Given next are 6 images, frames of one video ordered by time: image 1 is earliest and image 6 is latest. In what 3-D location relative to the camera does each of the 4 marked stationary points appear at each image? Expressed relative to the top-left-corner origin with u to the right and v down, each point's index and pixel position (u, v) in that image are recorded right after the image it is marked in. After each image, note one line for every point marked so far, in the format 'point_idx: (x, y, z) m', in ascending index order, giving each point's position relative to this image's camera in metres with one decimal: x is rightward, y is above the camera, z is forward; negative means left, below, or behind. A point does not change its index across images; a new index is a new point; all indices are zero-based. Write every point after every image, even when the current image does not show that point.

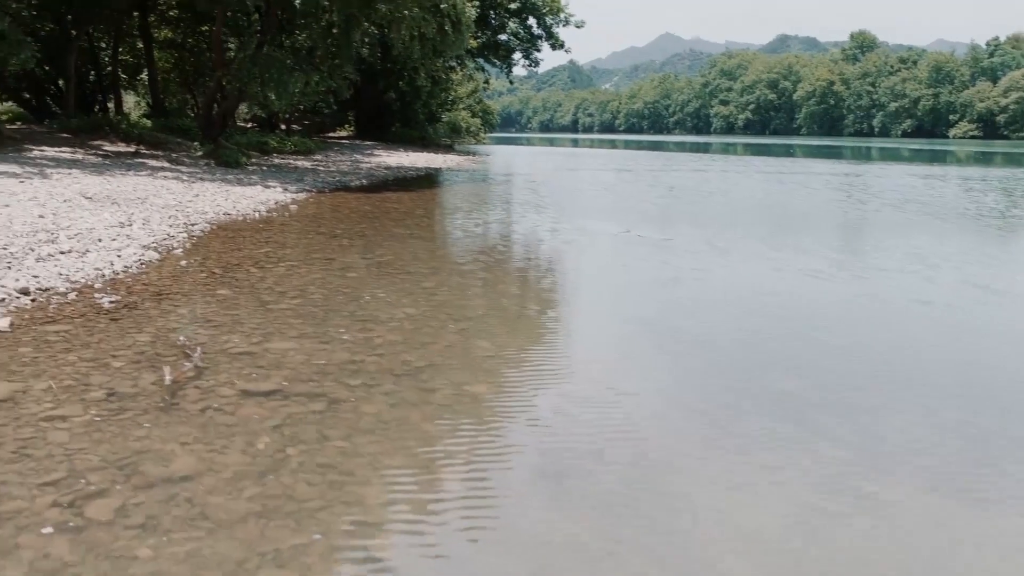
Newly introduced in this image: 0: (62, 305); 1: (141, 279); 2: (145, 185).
0: (-3.5, -0.1, +7.7) m
1: (-3.4, +0.1, +9.1) m
2: (-6.7, +1.9, +18.3) m
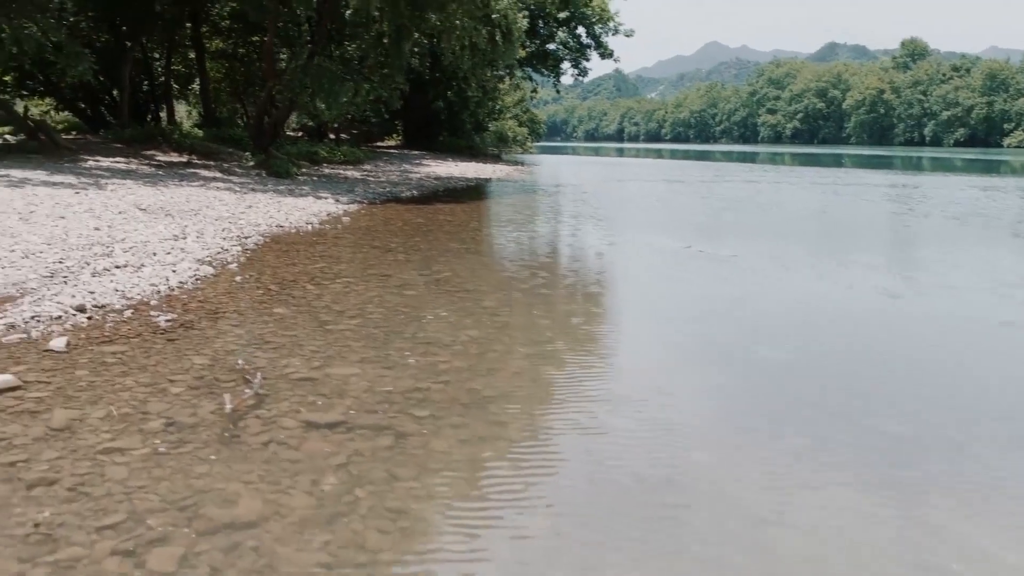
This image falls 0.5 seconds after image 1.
0: (-3.0, -0.3, +7.6) m
1: (-2.8, -0.1, +8.9) m
2: (-5.8, +1.7, +18.3) m
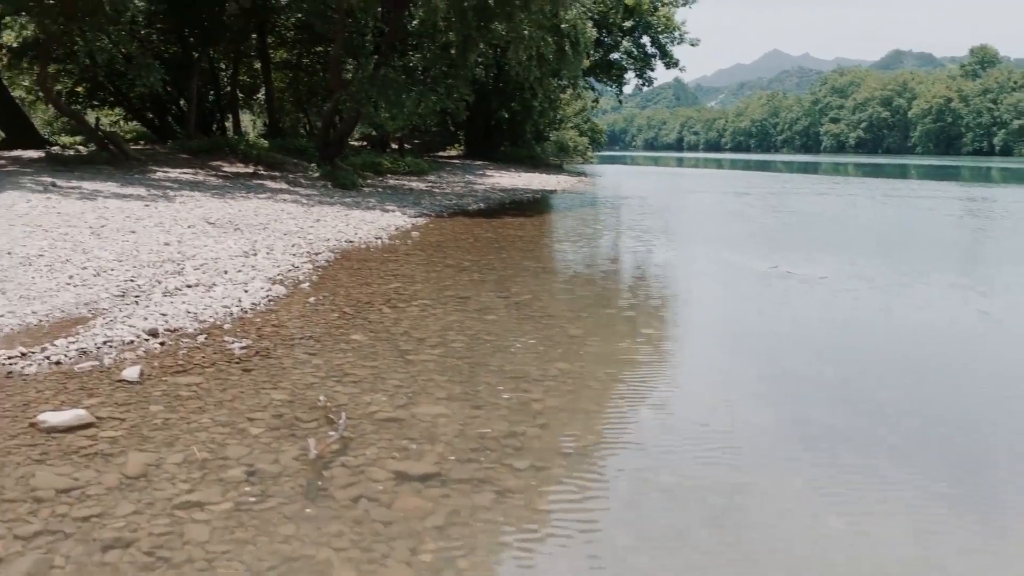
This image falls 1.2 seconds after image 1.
0: (-2.3, -0.4, +7.2) m
1: (-2.1, -0.3, +8.6) m
2: (-4.5, +1.4, +18.1) m
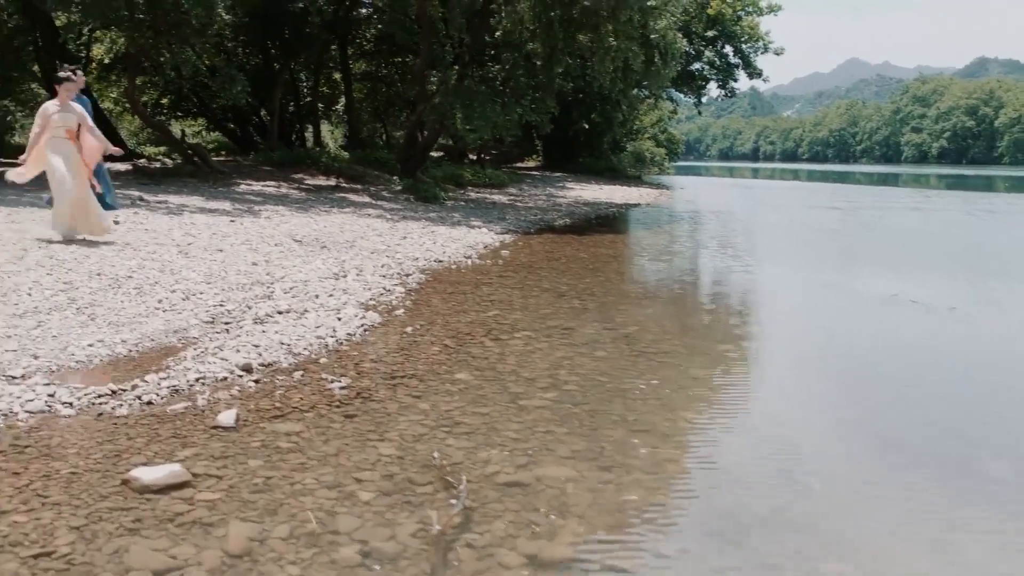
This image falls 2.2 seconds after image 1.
0: (-1.5, -0.7, +6.8) m
1: (-1.2, -0.5, +8.1) m
2: (-2.9, +1.1, +17.8) m
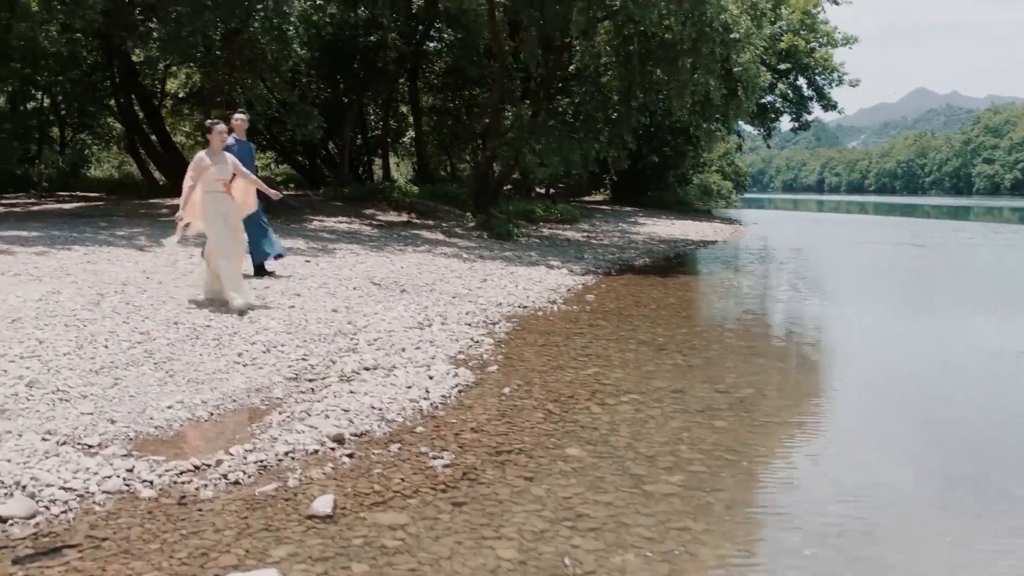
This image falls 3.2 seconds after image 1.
0: (-0.8, -1.1, +6.1) m
1: (-0.3, -1.0, +7.4) m
2: (-1.5, +0.4, +17.2) m
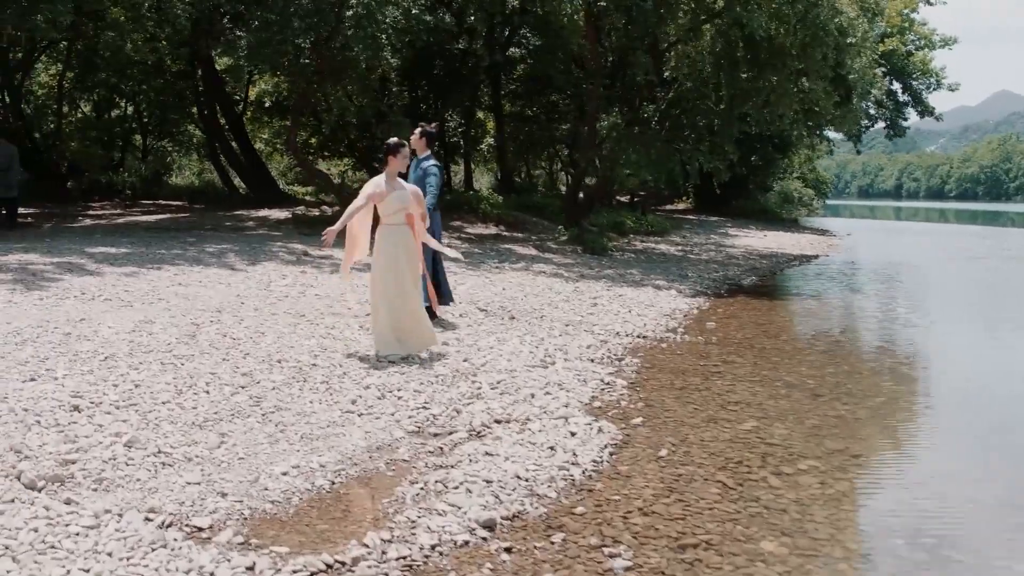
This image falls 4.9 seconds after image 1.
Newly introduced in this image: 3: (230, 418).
0: (+0.2, -1.4, +5.0) m
1: (+0.7, -1.3, +6.3) m
2: (+0.3, 0.0, +16.2) m
3: (-2.1, -0.9, +7.3) m
